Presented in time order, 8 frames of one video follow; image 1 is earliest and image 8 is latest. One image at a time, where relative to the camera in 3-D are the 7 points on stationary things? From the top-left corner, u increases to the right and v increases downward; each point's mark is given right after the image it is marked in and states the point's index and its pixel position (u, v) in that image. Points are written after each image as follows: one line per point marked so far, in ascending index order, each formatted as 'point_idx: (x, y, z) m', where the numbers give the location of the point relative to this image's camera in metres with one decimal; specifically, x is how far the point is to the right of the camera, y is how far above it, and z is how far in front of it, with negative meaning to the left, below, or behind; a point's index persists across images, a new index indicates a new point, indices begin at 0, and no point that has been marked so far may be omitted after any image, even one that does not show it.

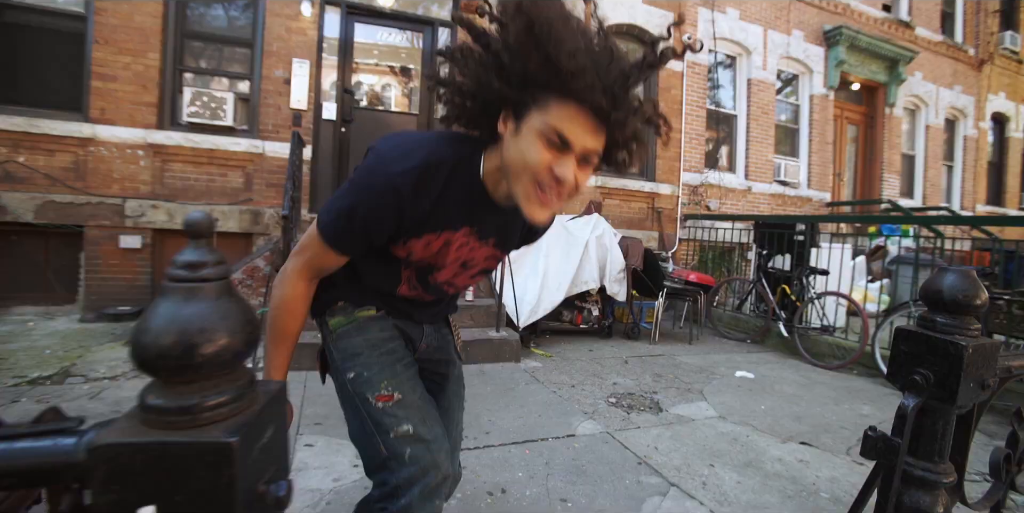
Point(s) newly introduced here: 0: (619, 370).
0: (+1.0, -1.1, +5.0) m
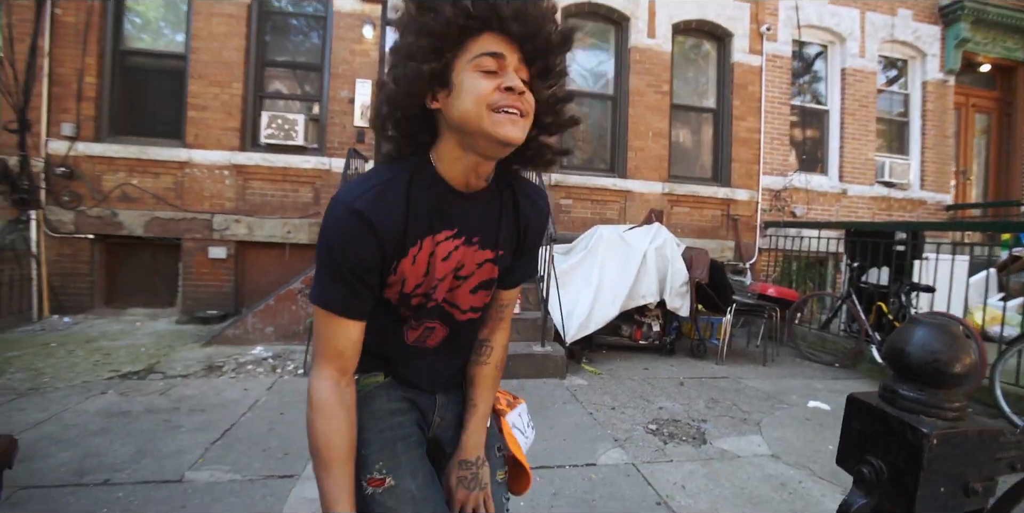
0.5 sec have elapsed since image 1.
0: (+1.4, -1.2, +4.7) m
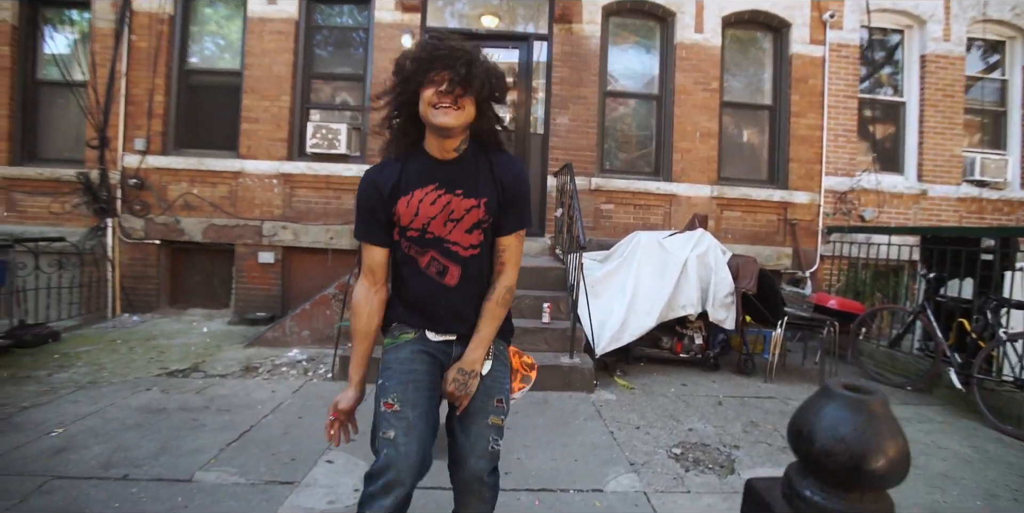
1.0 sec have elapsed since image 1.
0: (+1.6, -1.3, +4.4) m
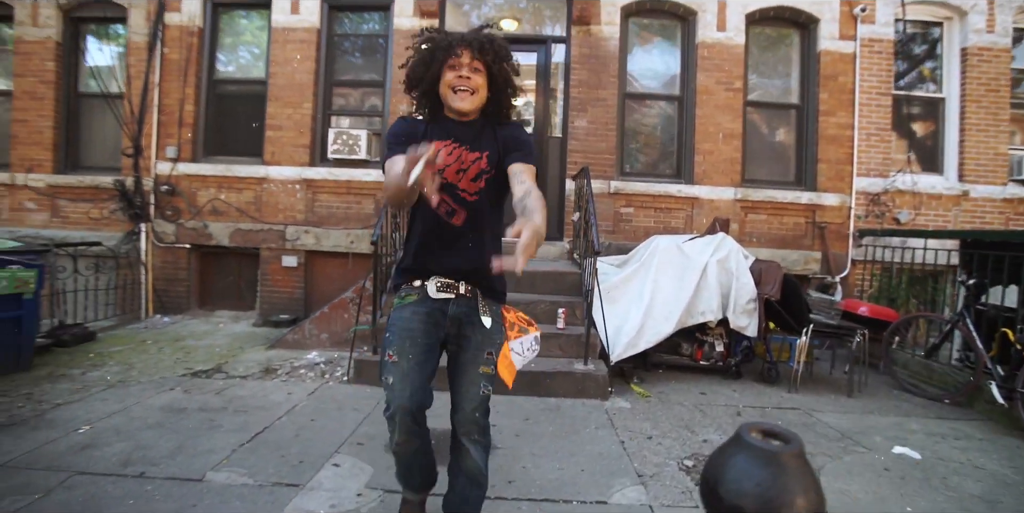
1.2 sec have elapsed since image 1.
0: (+1.7, -1.3, +4.2) m
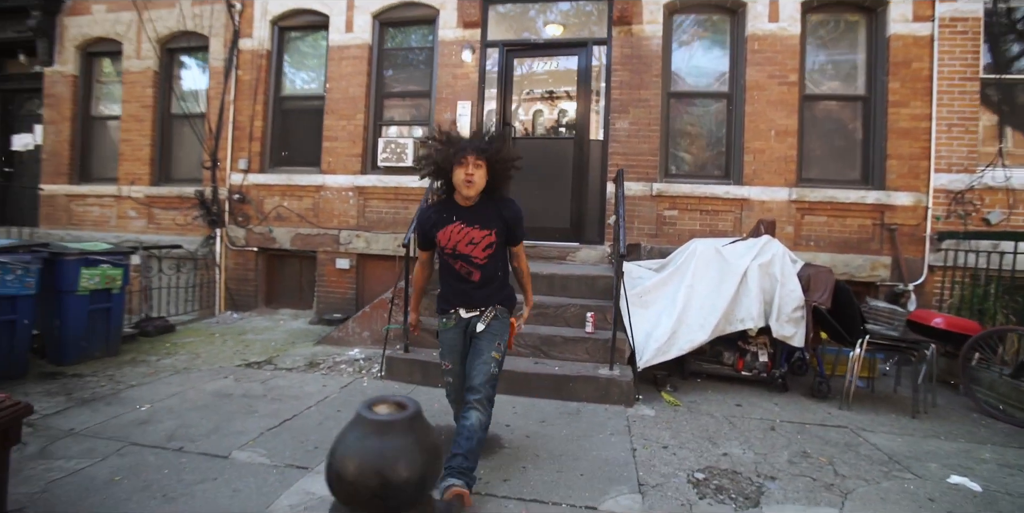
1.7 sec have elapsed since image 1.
0: (+1.8, -1.3, +4.0) m
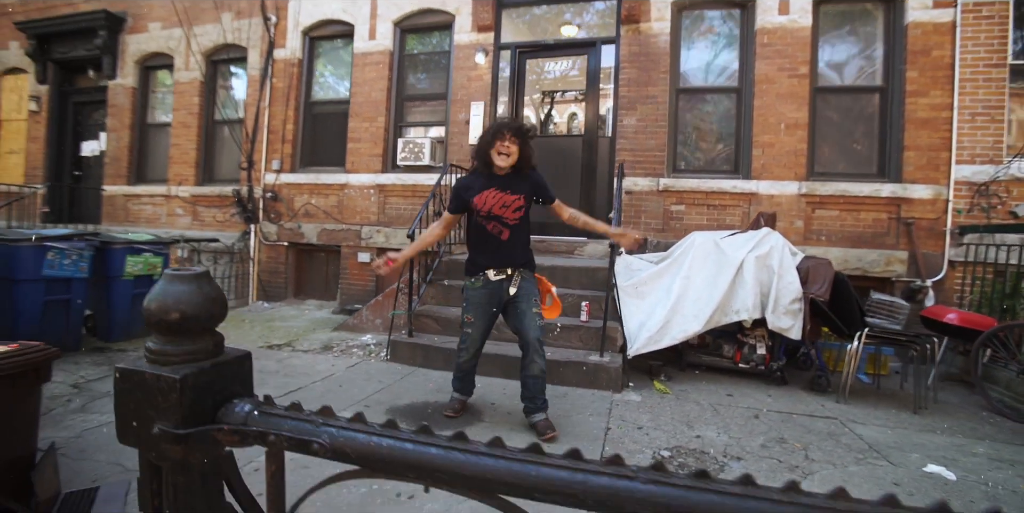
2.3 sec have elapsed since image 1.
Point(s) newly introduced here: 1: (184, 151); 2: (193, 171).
0: (+1.6, -1.2, +4.0) m
1: (-4.8, +1.5, +7.8) m
2: (-4.6, +1.2, +7.8) m
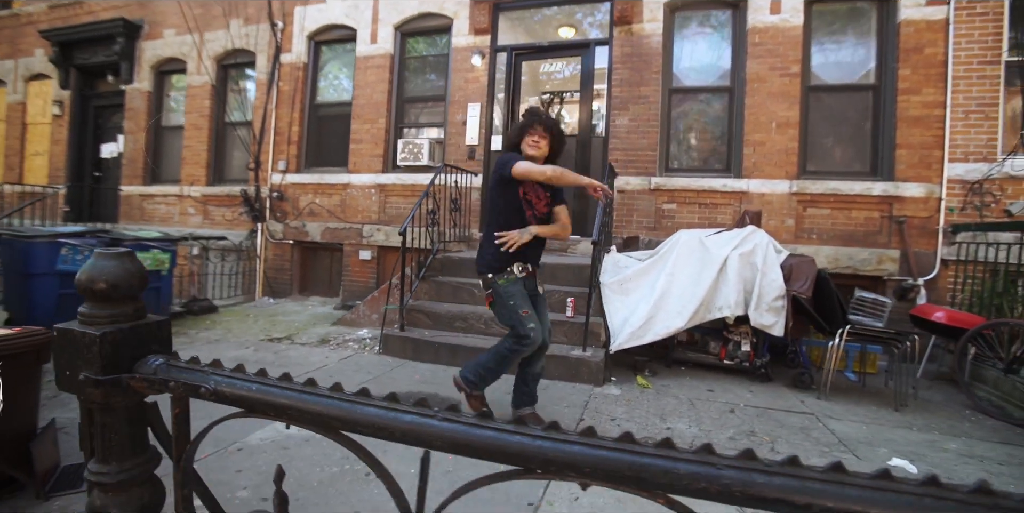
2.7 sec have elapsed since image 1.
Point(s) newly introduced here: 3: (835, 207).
0: (+1.5, -1.2, +4.1) m
1: (-4.8, +1.6, +8.1) m
2: (-4.6, +1.3, +8.1) m
3: (+3.5, +0.5, +5.8) m
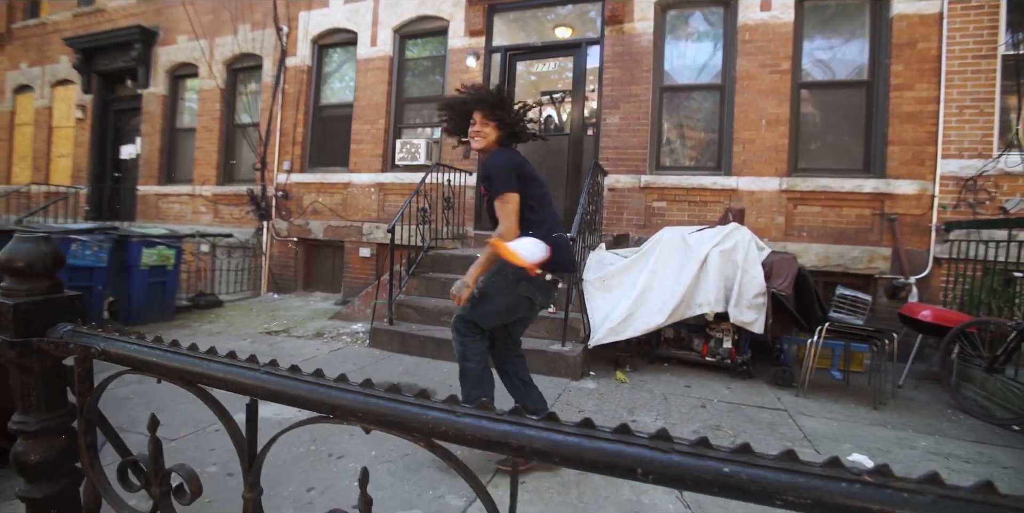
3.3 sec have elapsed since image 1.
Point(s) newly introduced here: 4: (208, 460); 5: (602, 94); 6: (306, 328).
0: (+1.3, -1.2, +4.1) m
1: (-4.8, +1.6, +8.4) m
2: (-4.7, +1.3, +8.4) m
3: (+3.3, +0.6, +5.7) m
4: (-1.7, -1.2, +3.0) m
5: (+1.1, +2.0, +6.5) m
6: (-2.4, -0.9, +6.3) m
